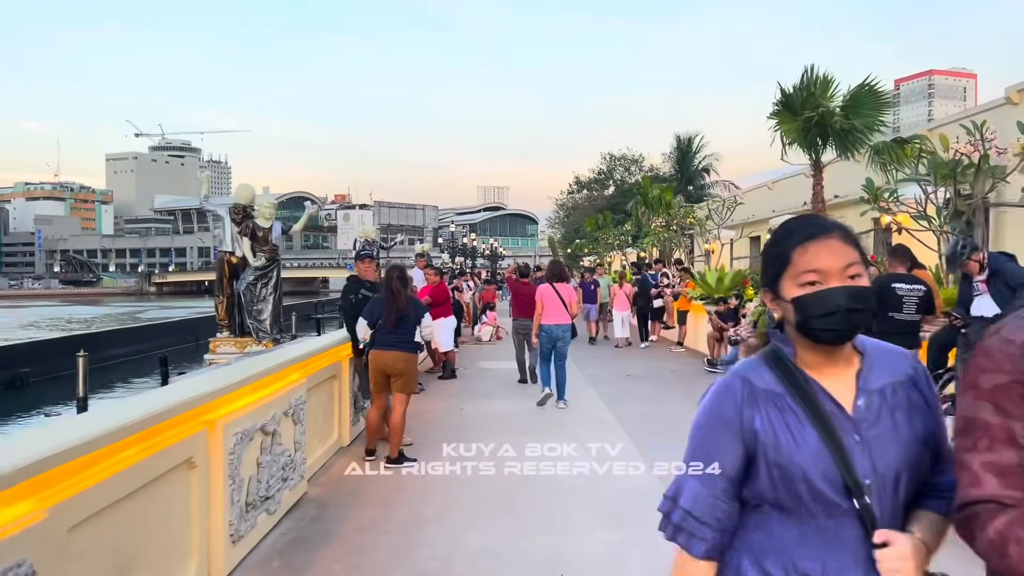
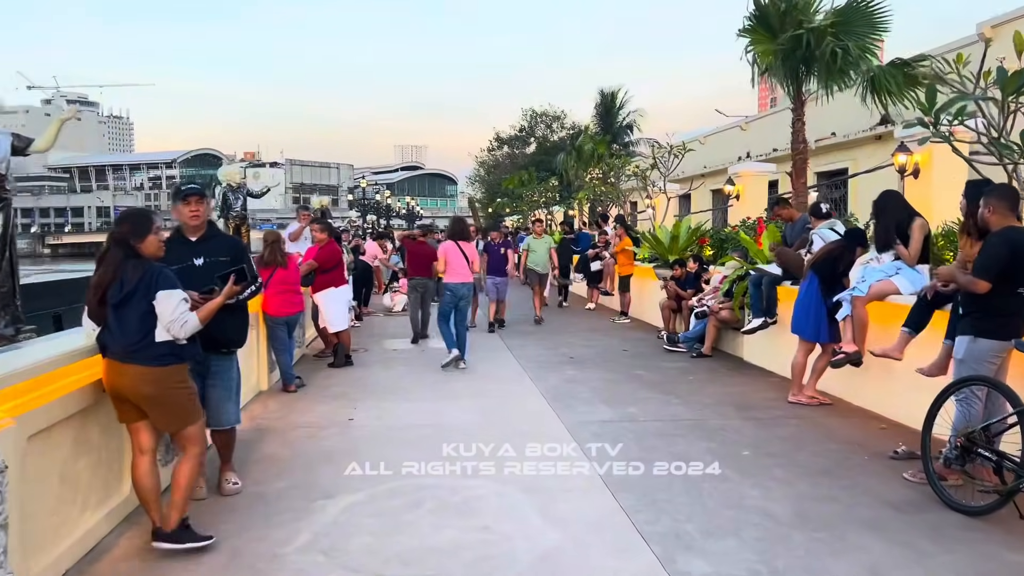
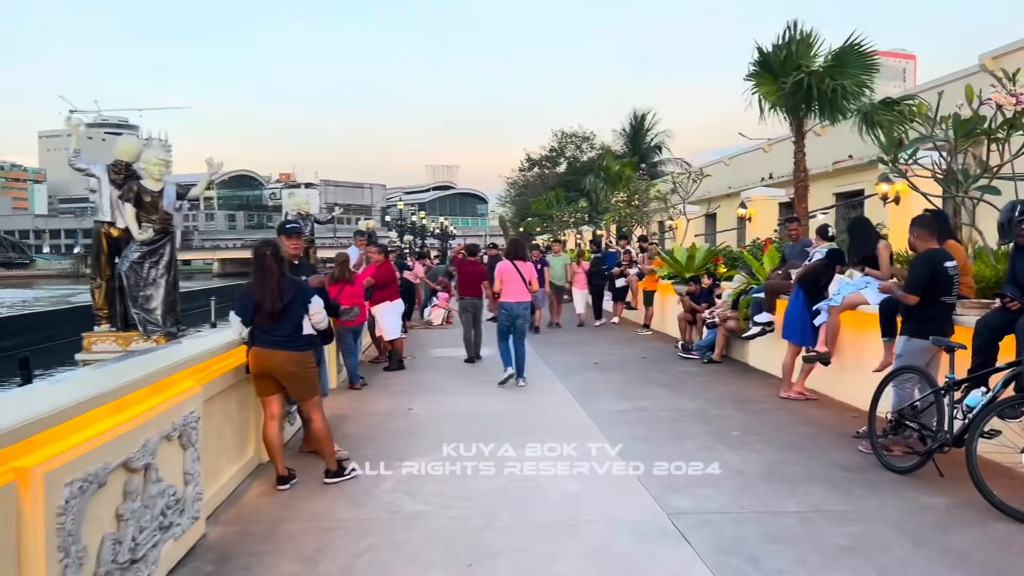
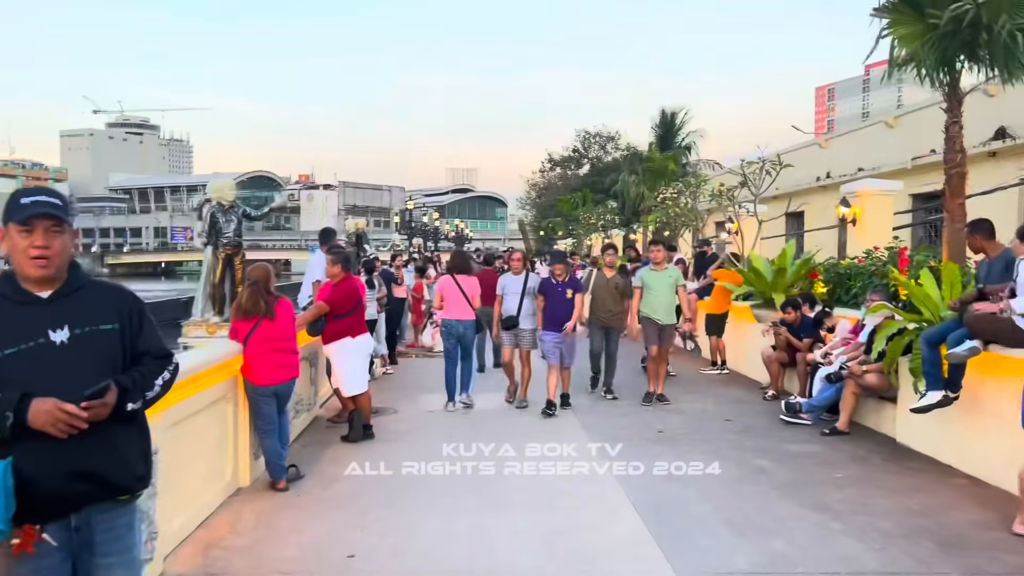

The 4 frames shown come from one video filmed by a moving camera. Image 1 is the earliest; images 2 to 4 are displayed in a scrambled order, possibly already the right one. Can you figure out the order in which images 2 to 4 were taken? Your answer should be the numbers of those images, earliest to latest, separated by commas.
3, 2, 4
